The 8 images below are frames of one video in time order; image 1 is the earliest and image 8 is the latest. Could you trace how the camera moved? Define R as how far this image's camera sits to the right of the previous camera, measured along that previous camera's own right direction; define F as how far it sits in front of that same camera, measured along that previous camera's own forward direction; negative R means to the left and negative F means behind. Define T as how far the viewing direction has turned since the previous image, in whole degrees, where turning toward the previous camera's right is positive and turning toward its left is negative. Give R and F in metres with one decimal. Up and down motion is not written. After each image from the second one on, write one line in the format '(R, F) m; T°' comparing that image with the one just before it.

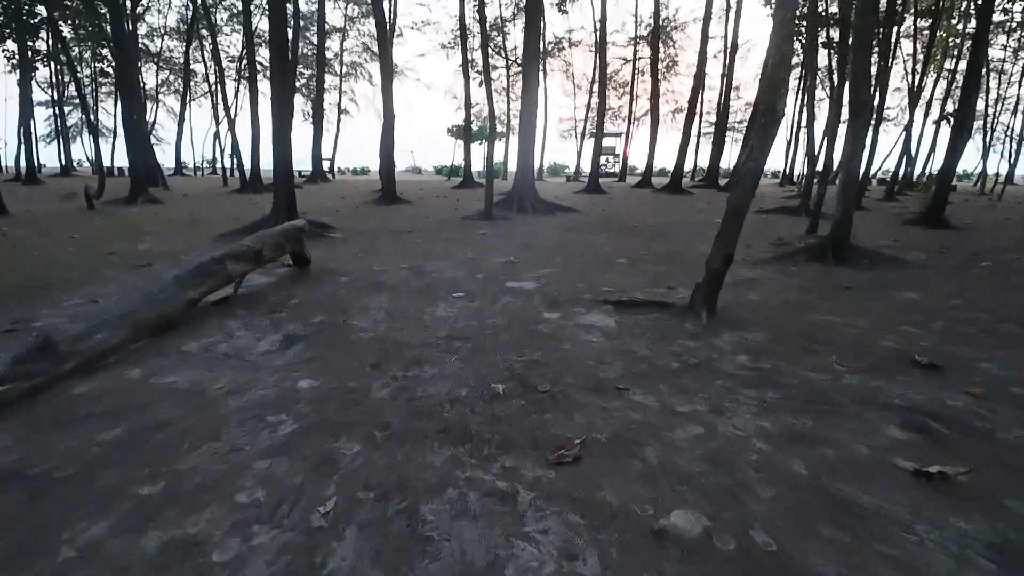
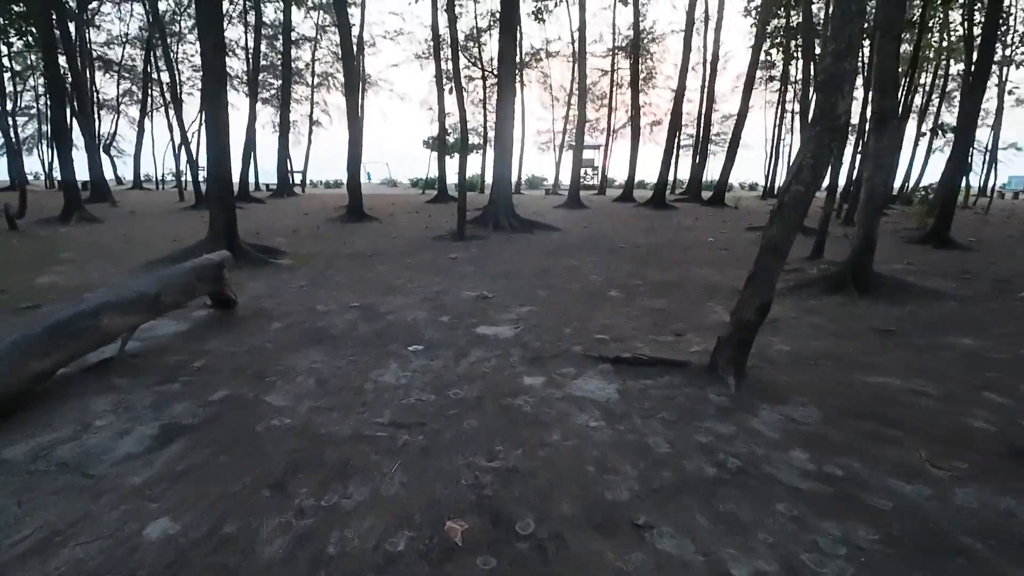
(+0.1, +1.1) m; +2°
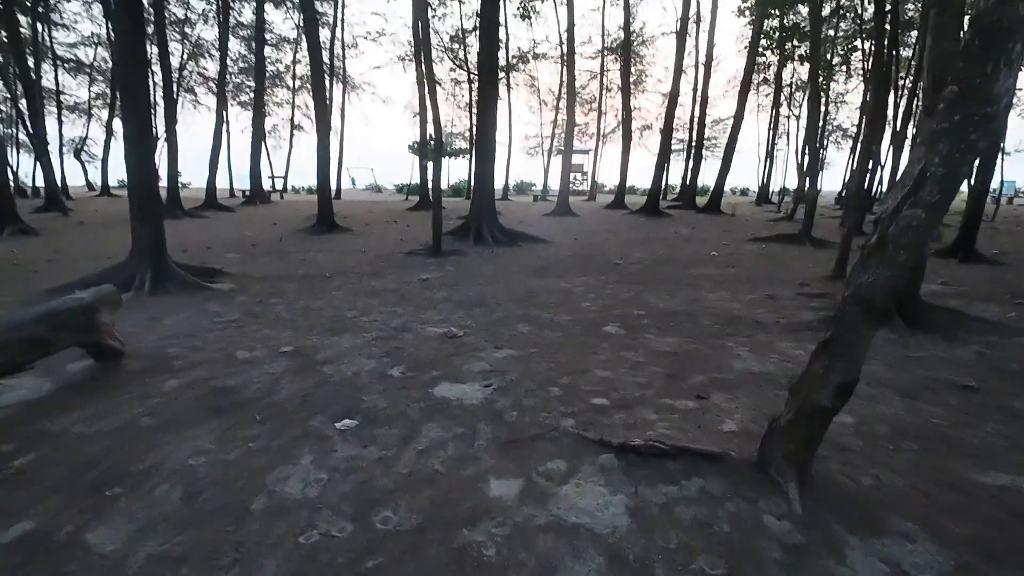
(+0.1, +1.1) m; +1°
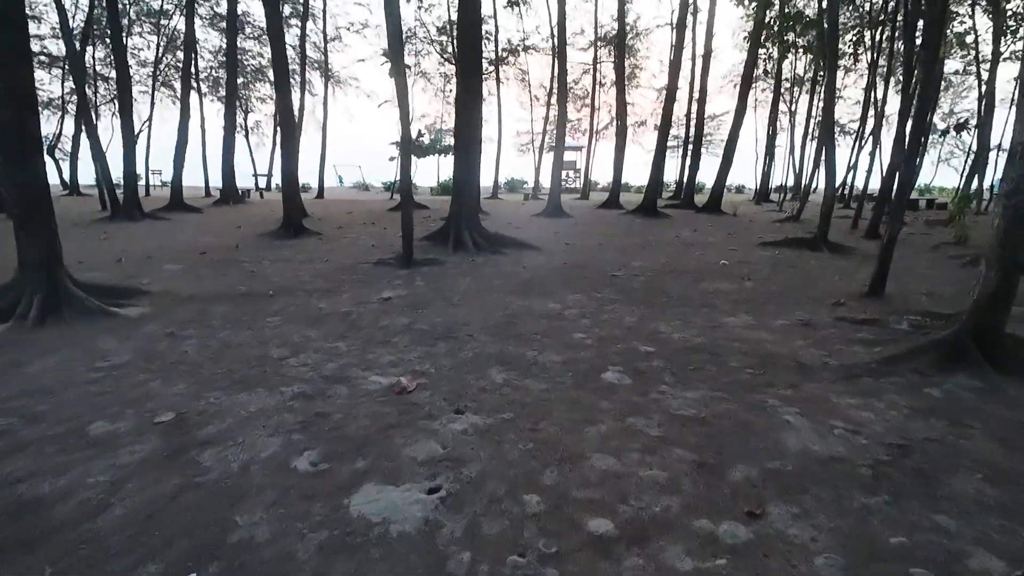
(+0.2, +1.2) m; +1°
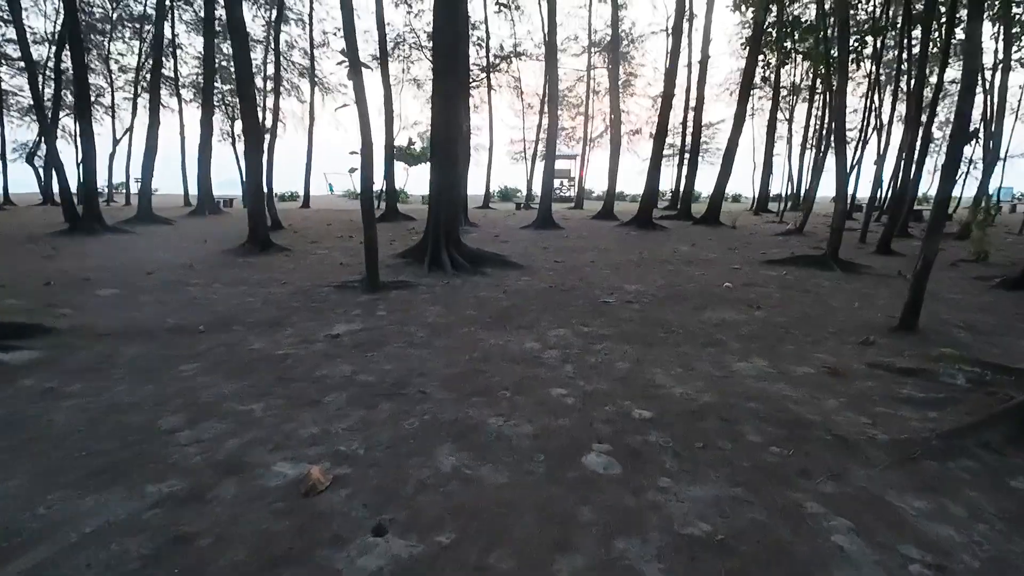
(+0.2, +0.9) m; 0°
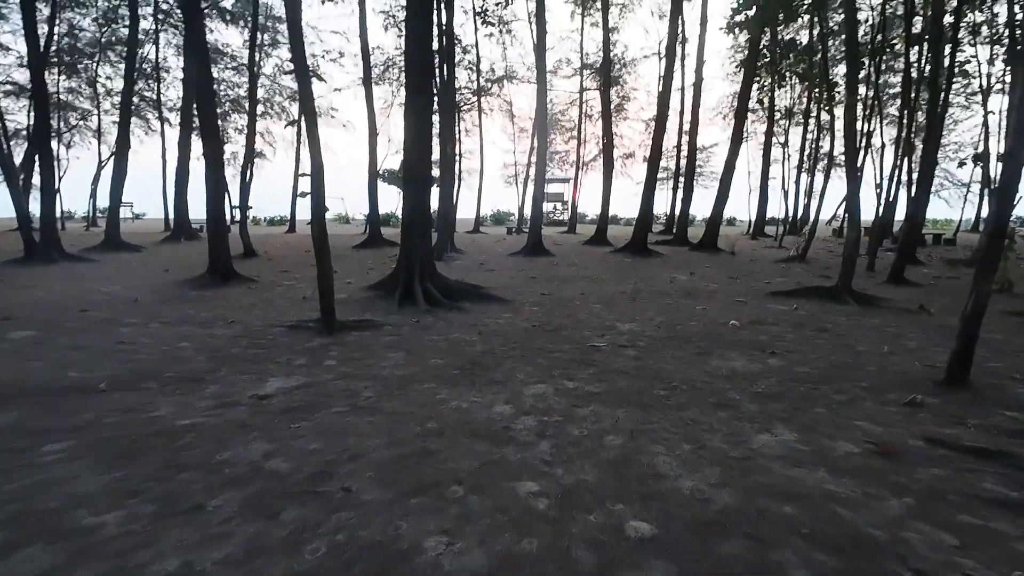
(+0.2, +0.9) m; 0°
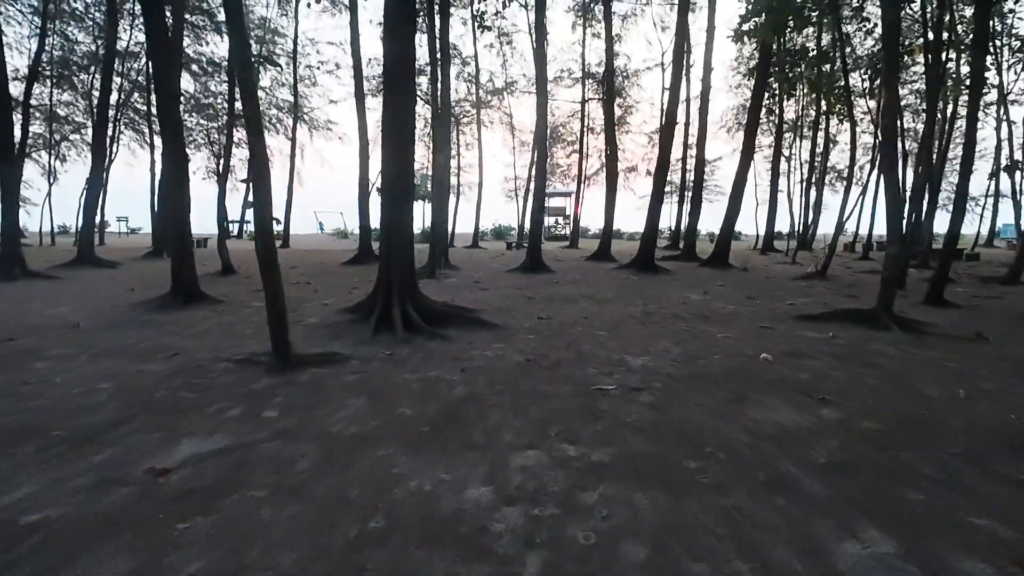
(+0.1, +1.0) m; 0°
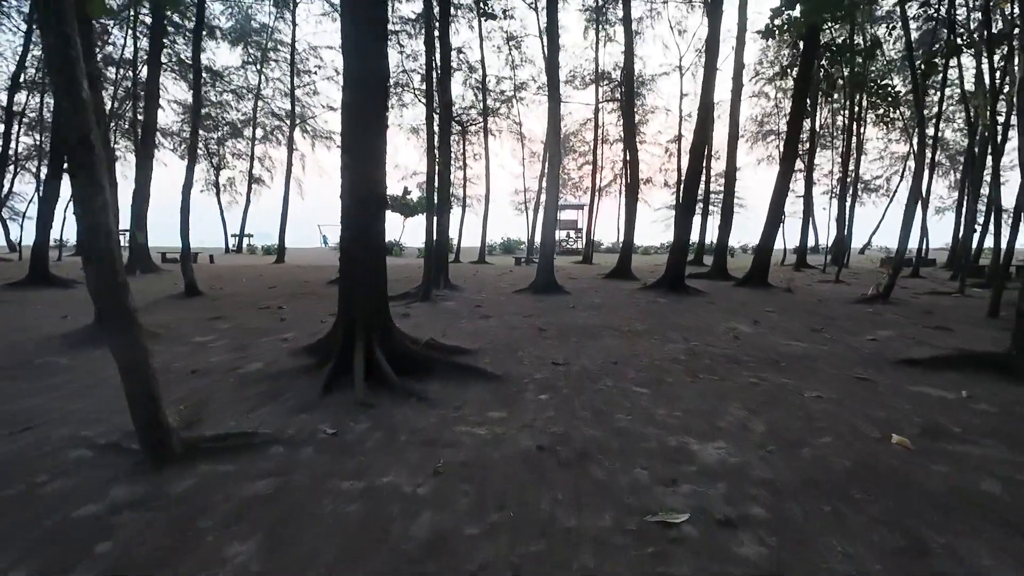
(0.0, +1.9) m; -1°
